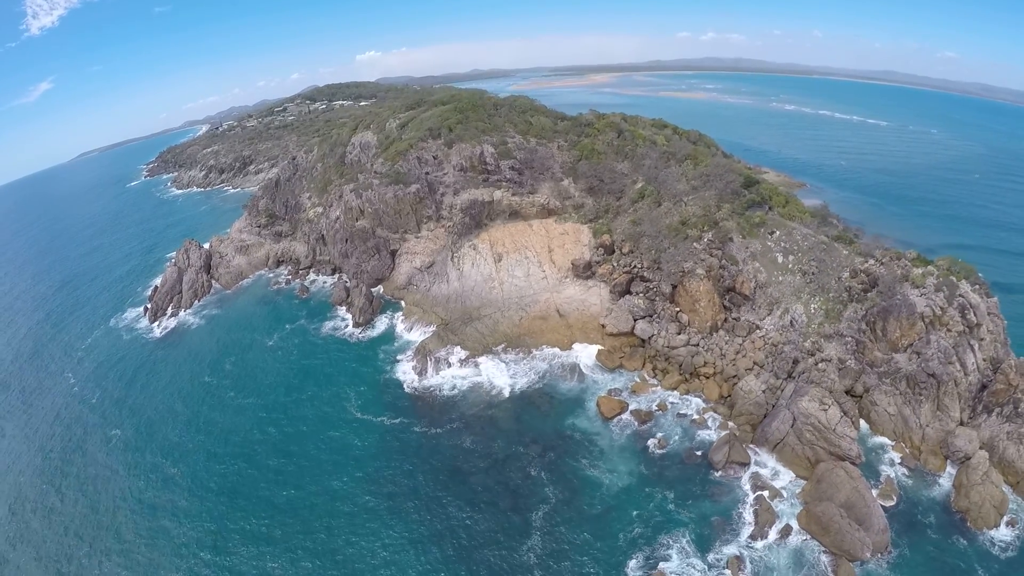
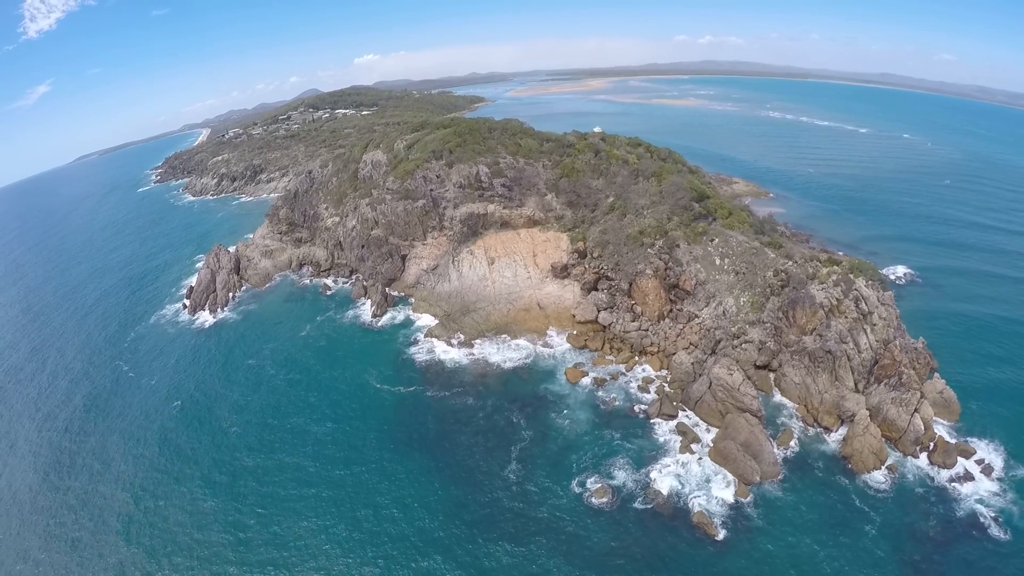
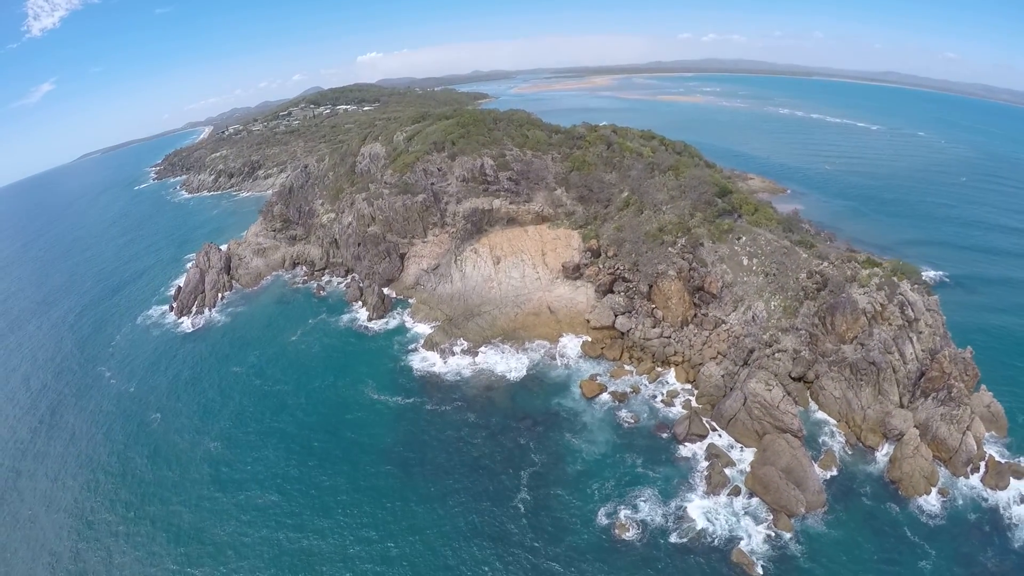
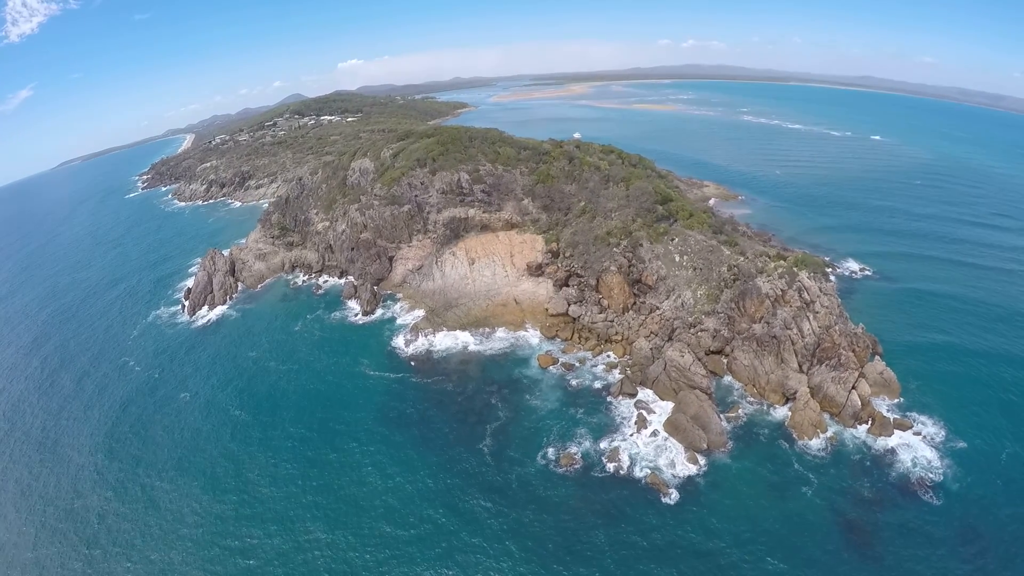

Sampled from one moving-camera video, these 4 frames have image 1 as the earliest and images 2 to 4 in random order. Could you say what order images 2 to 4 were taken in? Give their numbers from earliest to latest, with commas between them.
3, 2, 4
